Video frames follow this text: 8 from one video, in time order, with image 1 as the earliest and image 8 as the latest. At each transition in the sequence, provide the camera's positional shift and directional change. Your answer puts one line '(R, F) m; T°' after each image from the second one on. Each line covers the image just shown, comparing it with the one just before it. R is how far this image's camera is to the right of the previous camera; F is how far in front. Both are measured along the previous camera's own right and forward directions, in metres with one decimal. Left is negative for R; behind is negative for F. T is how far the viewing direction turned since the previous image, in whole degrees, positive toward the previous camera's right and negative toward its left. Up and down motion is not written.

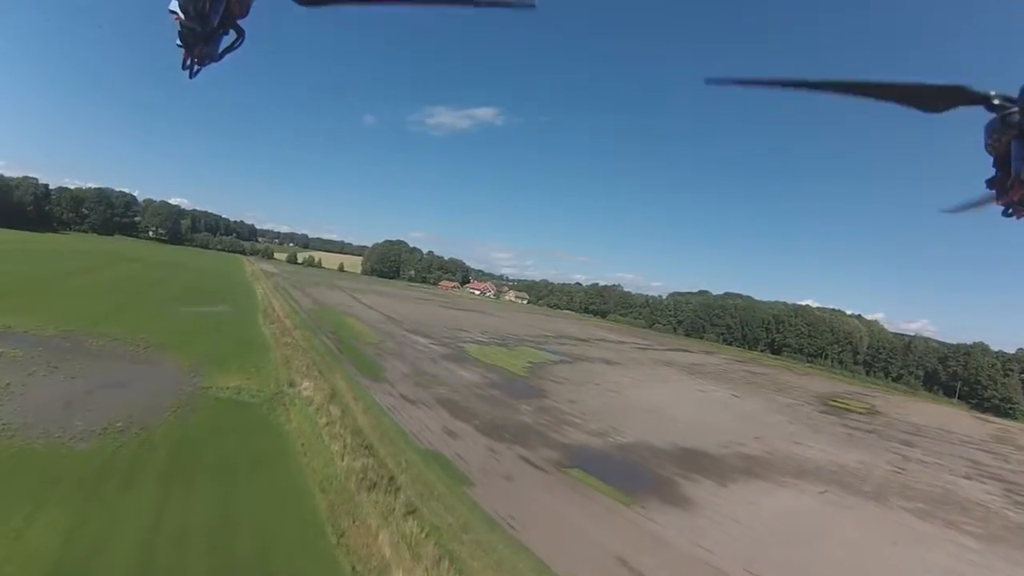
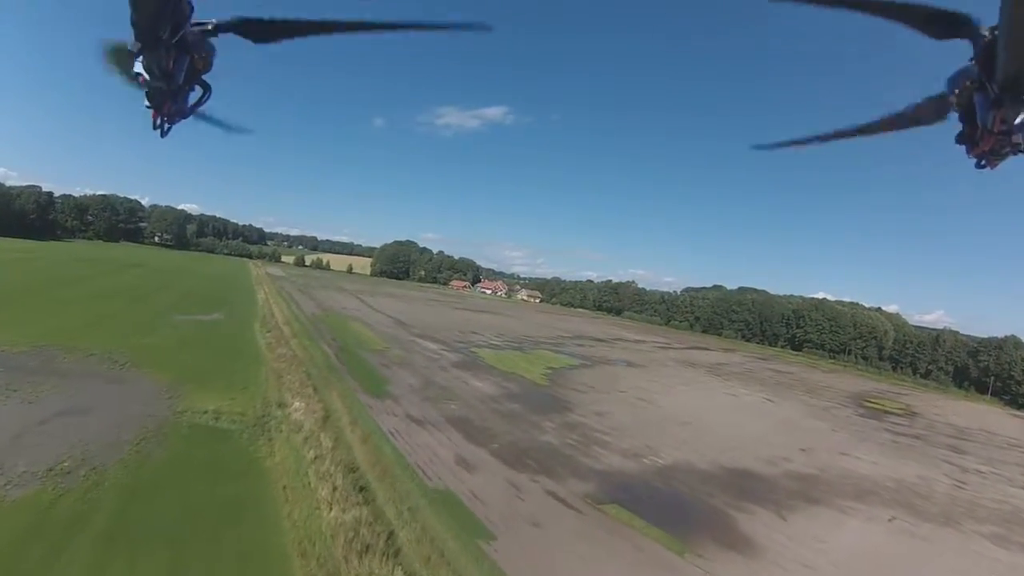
(-0.2, +2.1) m; -1°
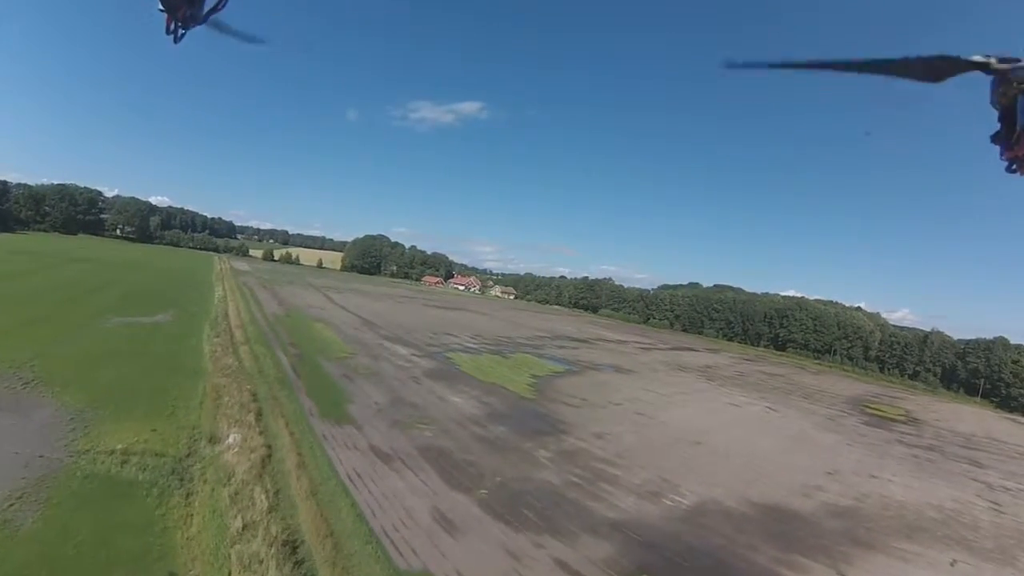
(-0.4, +2.7) m; +2°
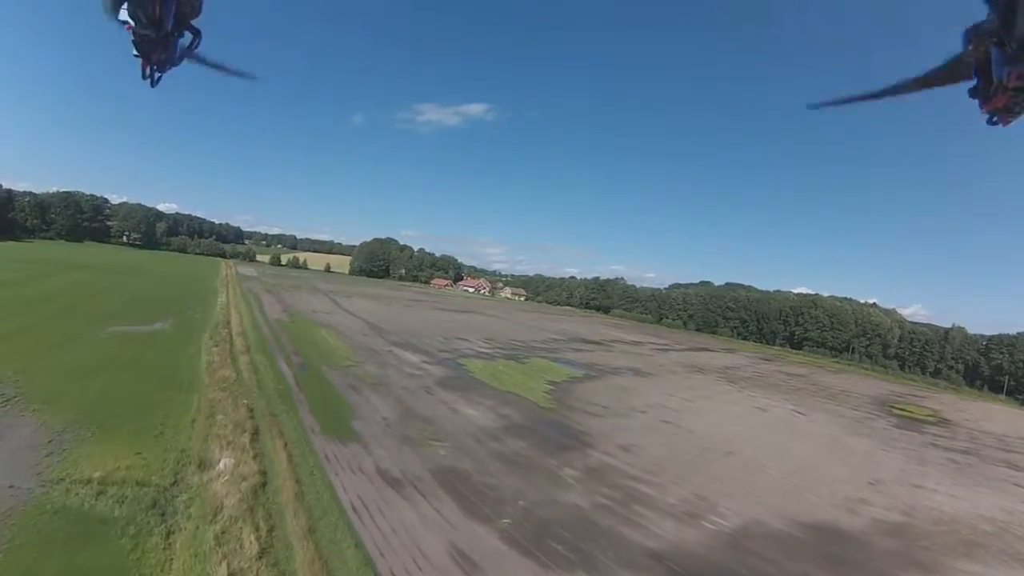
(-0.2, +1.1) m; -1°
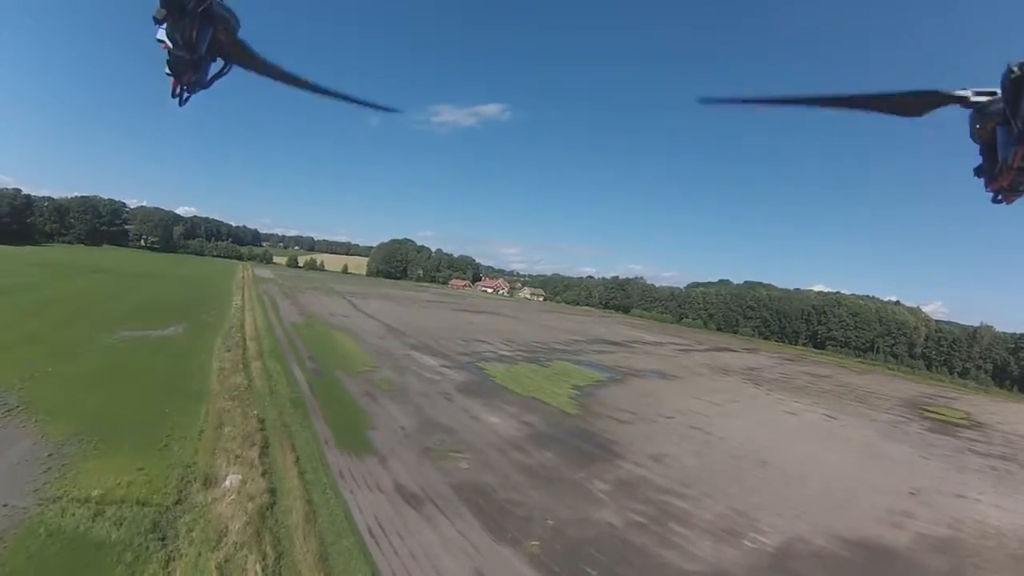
(-0.2, +0.7) m; -1°
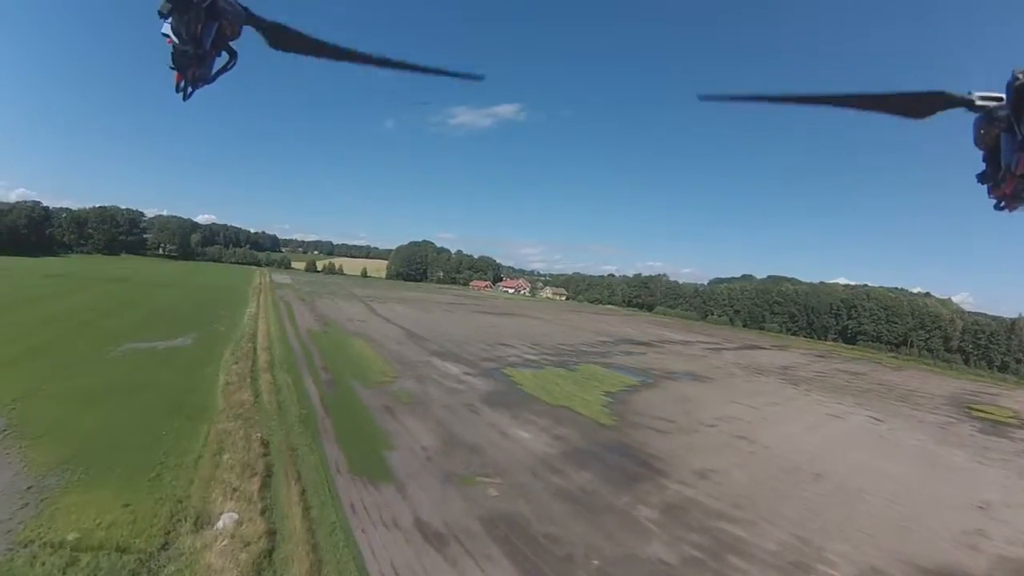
(-0.2, +1.2) m; -2°
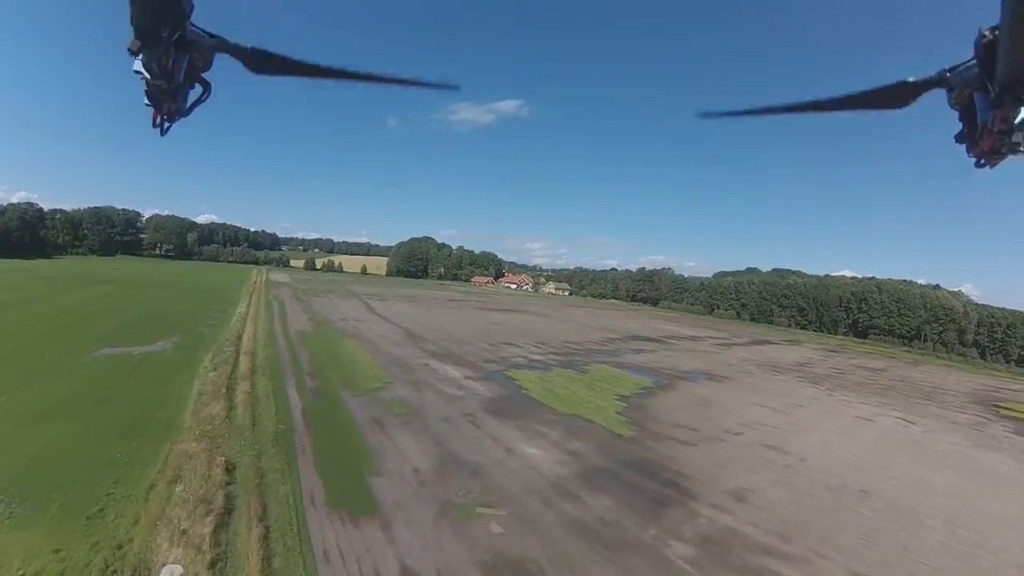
(-0.1, +1.6) m; 0°
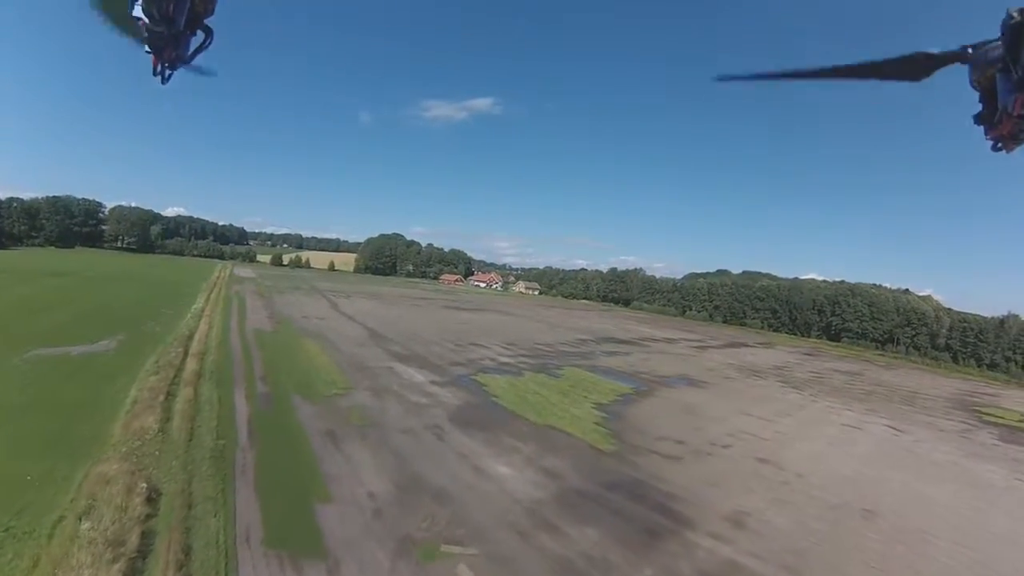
(0.0, +1.3) m; +2°
